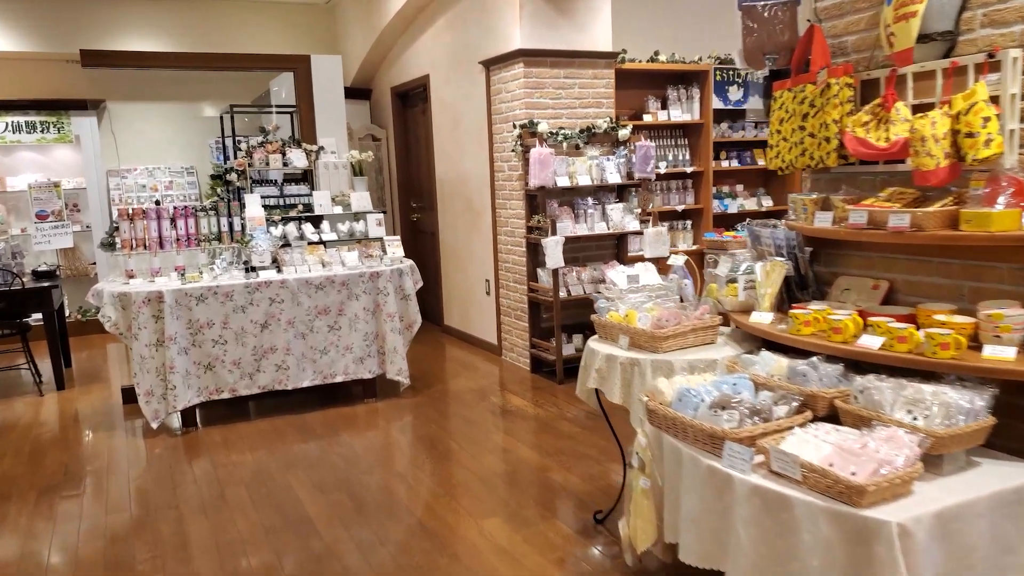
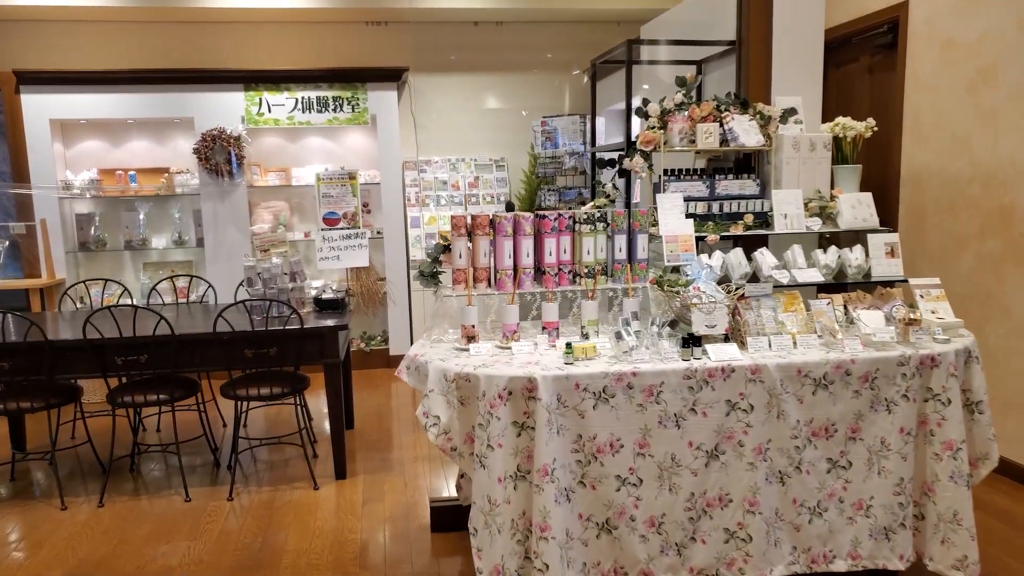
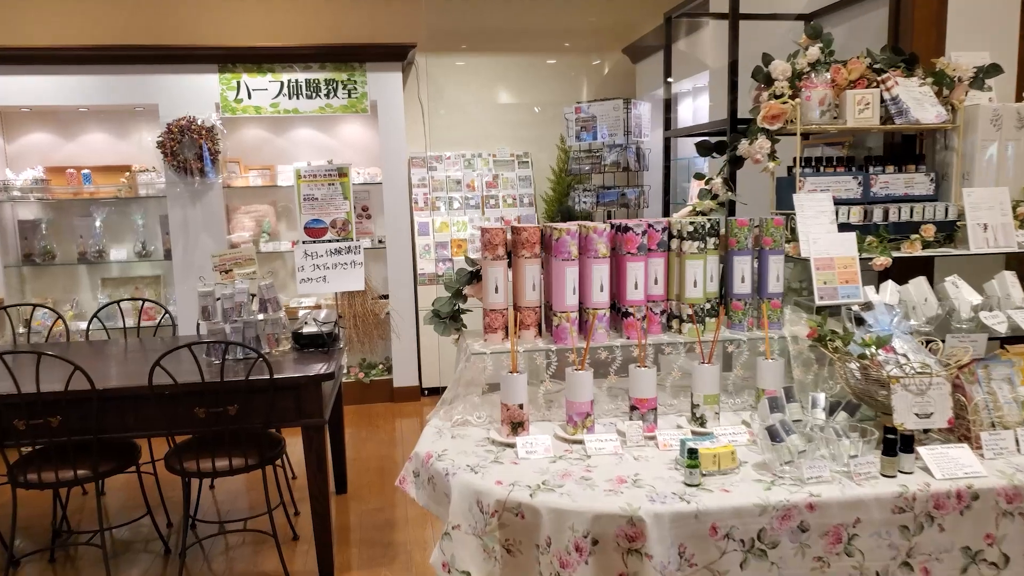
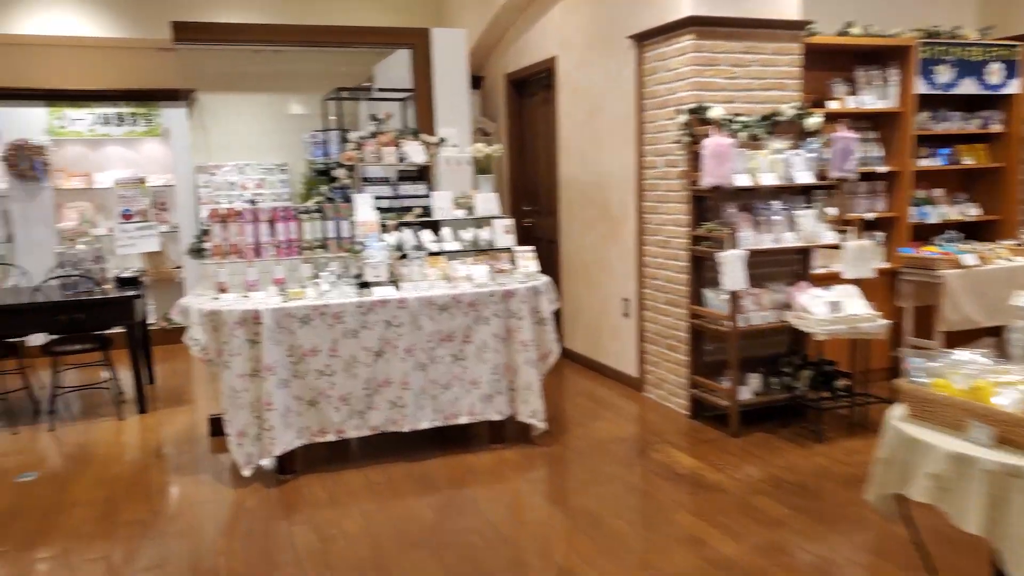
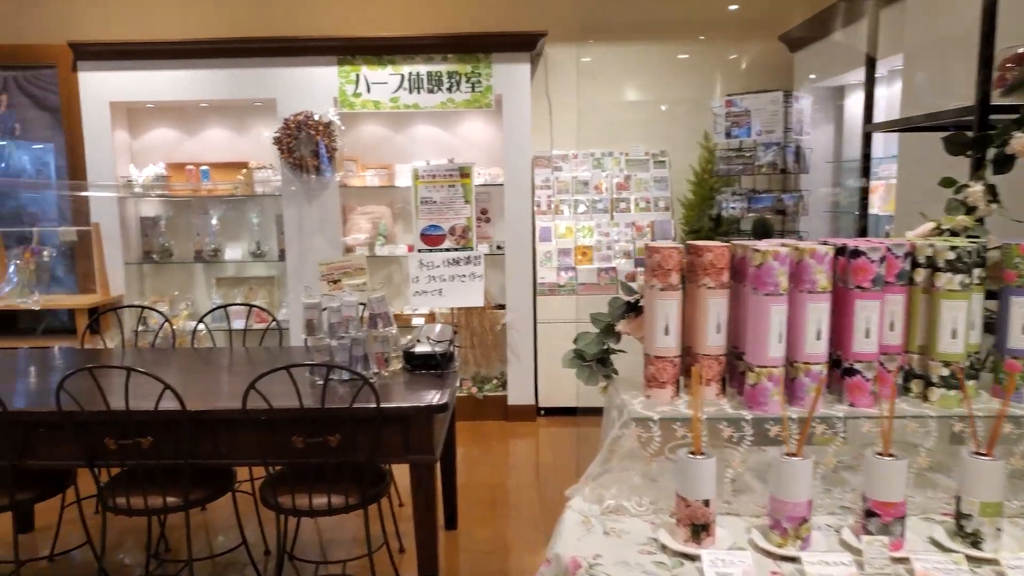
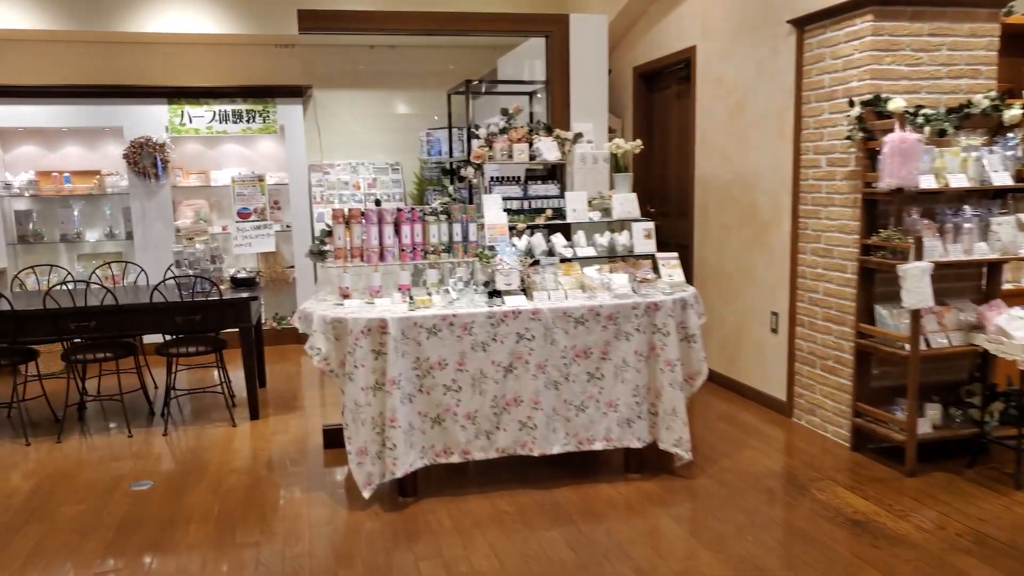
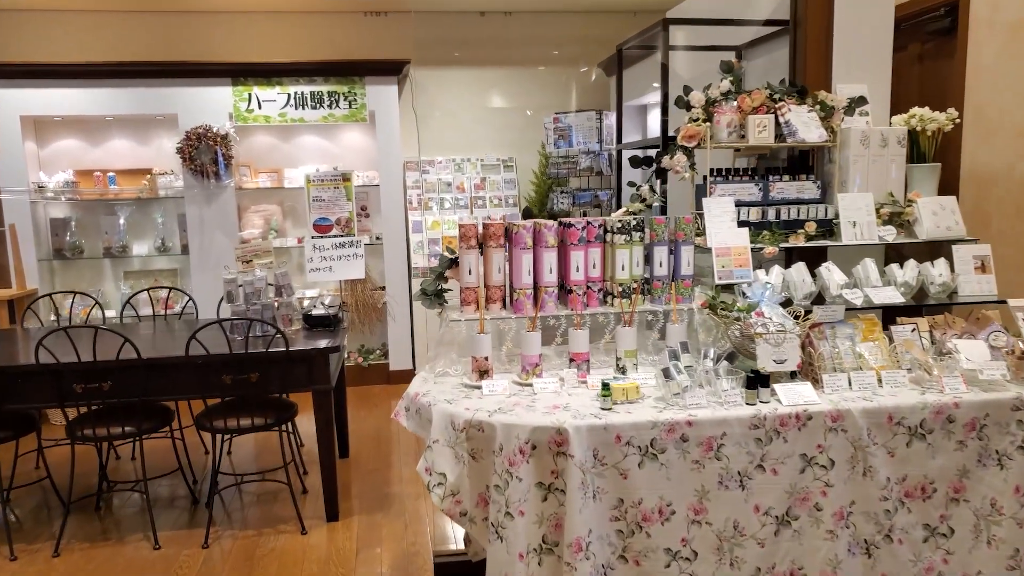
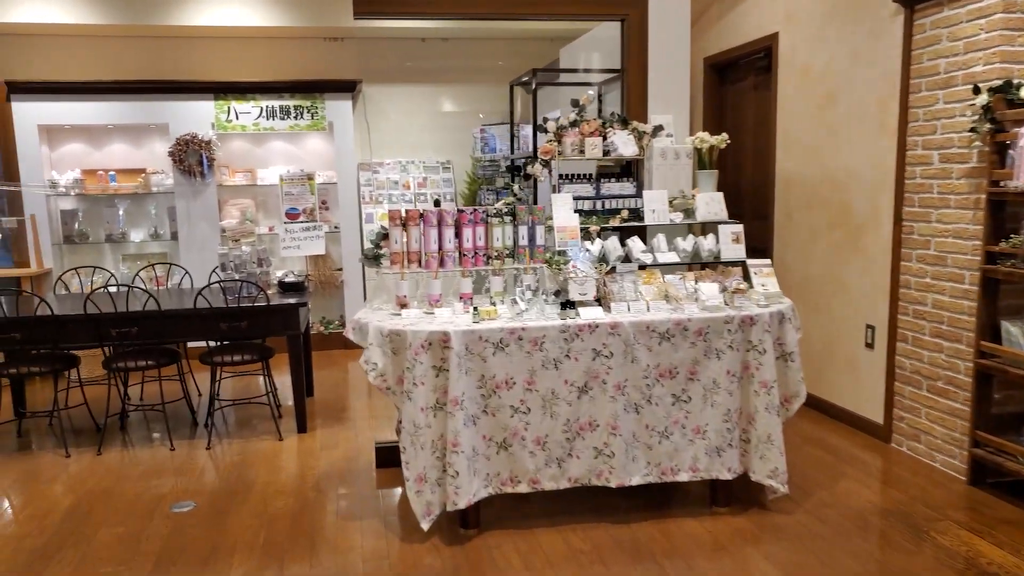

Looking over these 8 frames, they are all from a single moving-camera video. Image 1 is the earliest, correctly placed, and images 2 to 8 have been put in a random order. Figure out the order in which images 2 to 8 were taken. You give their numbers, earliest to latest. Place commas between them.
4, 6, 8, 2, 7, 3, 5
